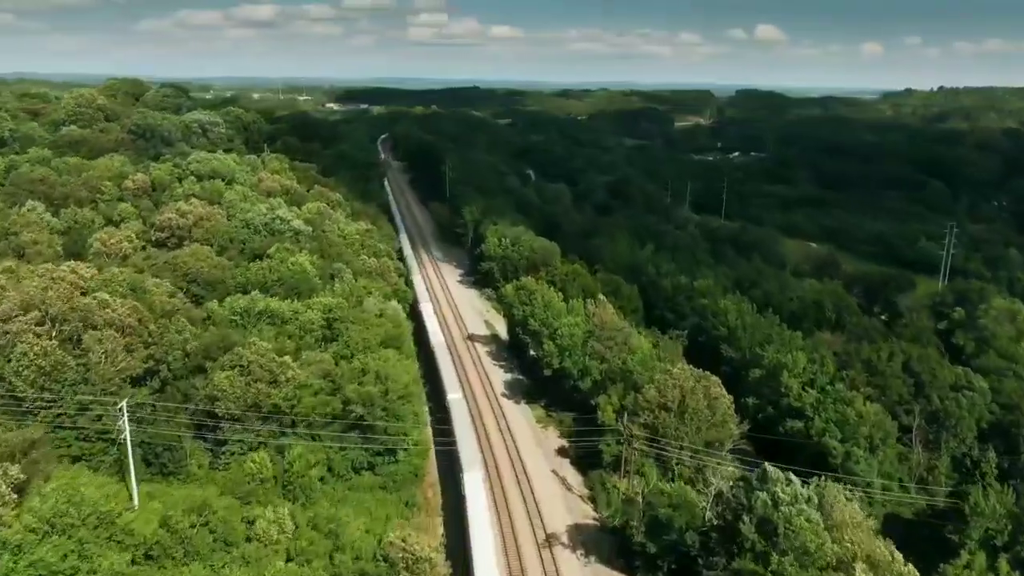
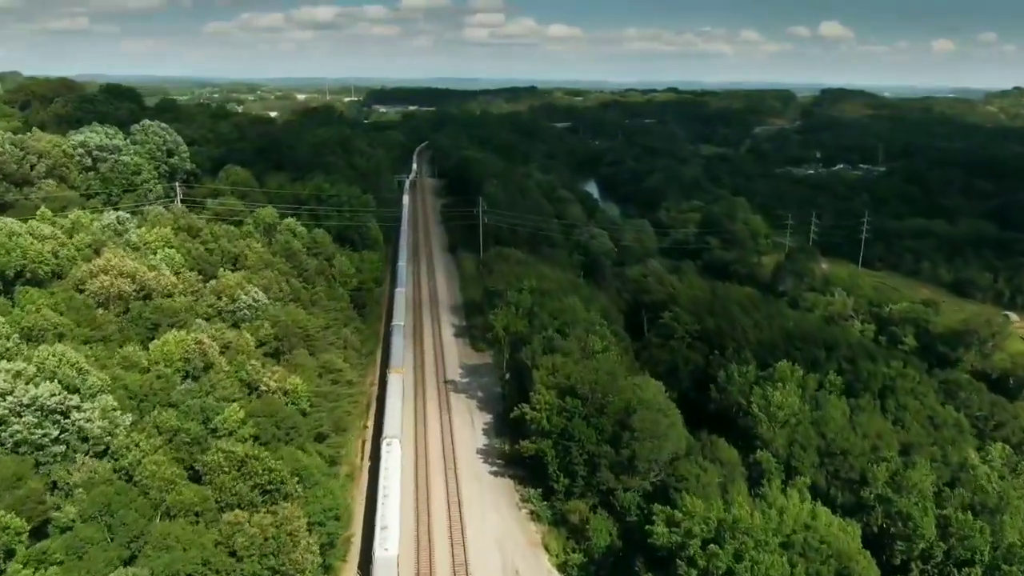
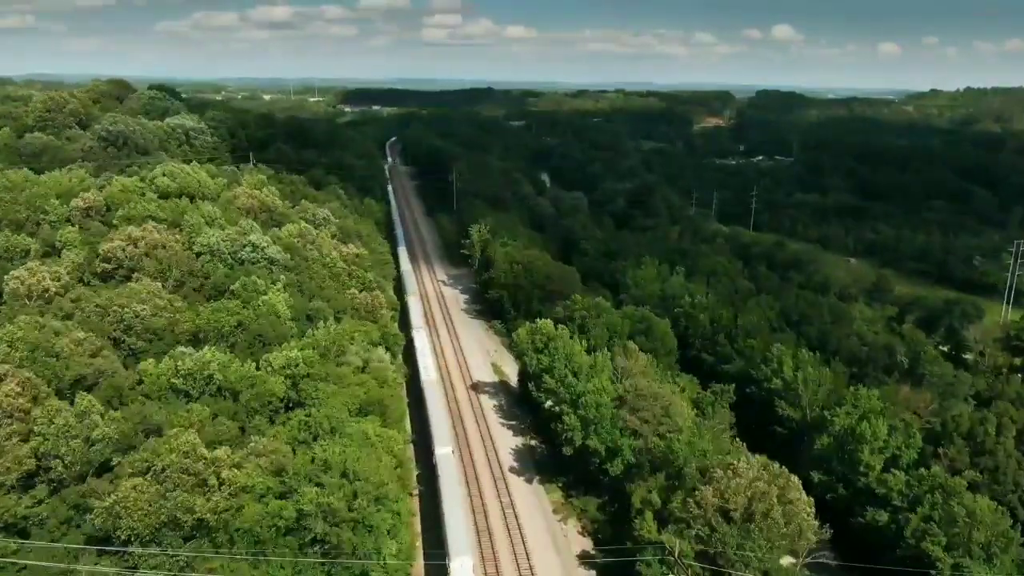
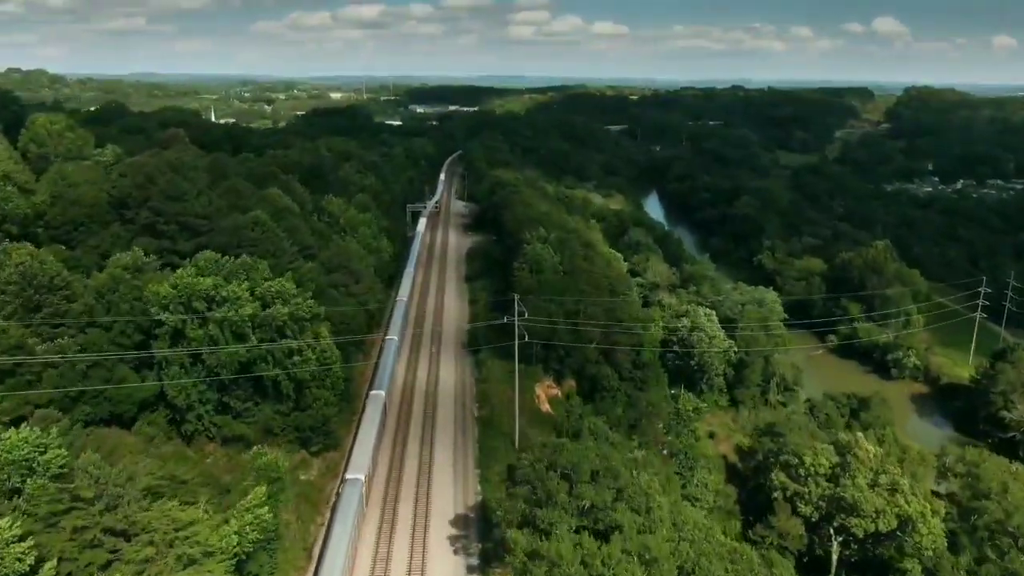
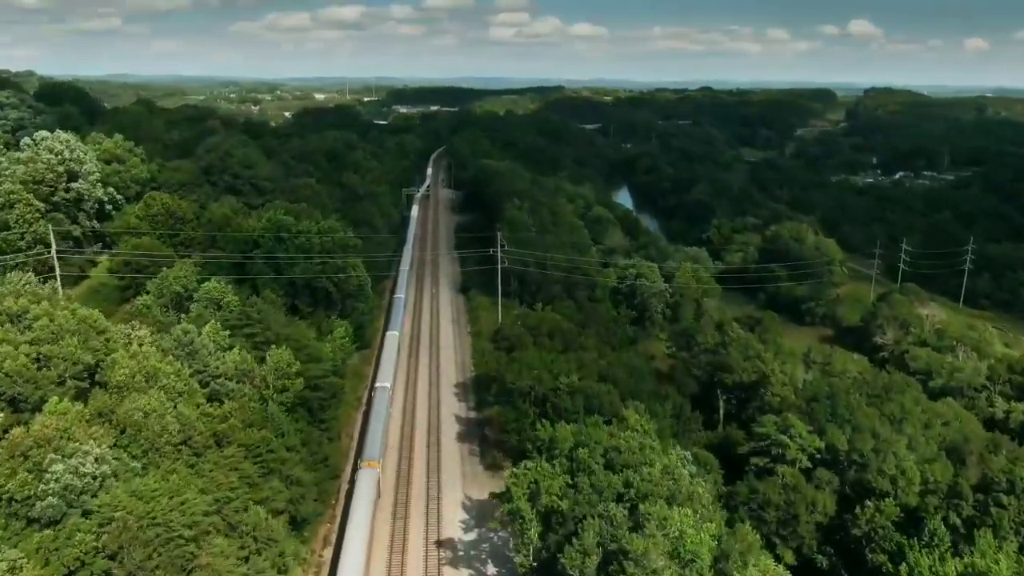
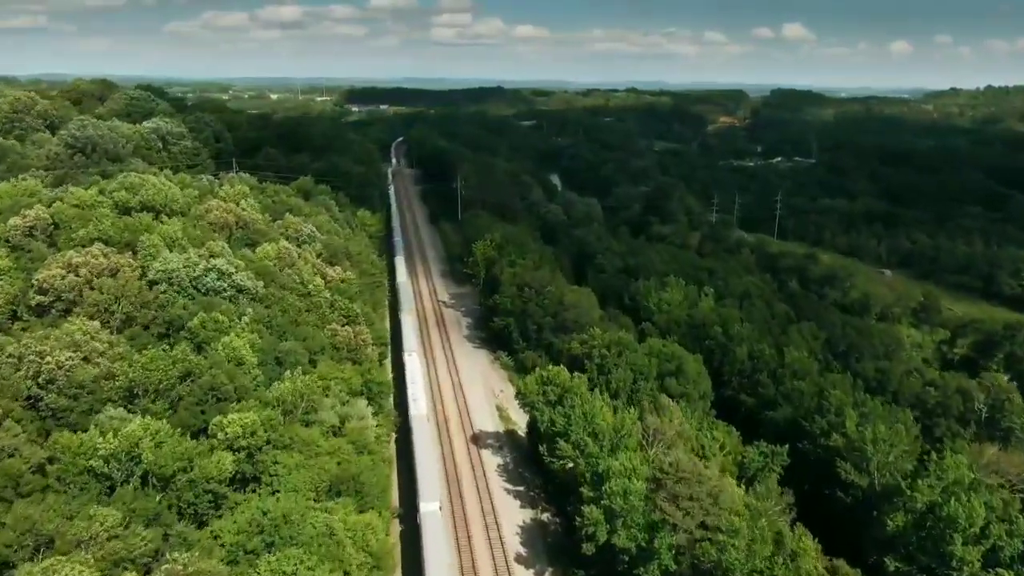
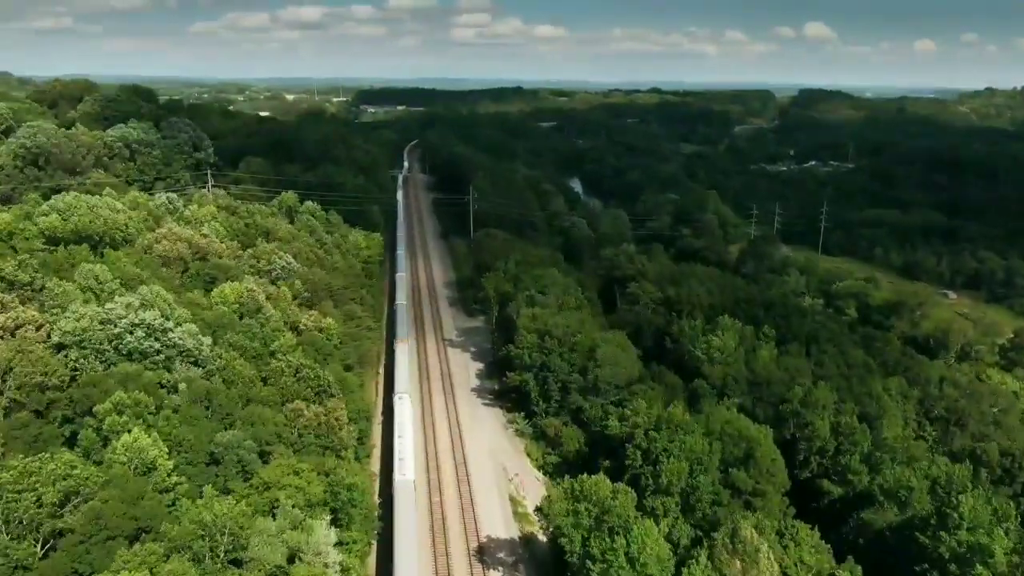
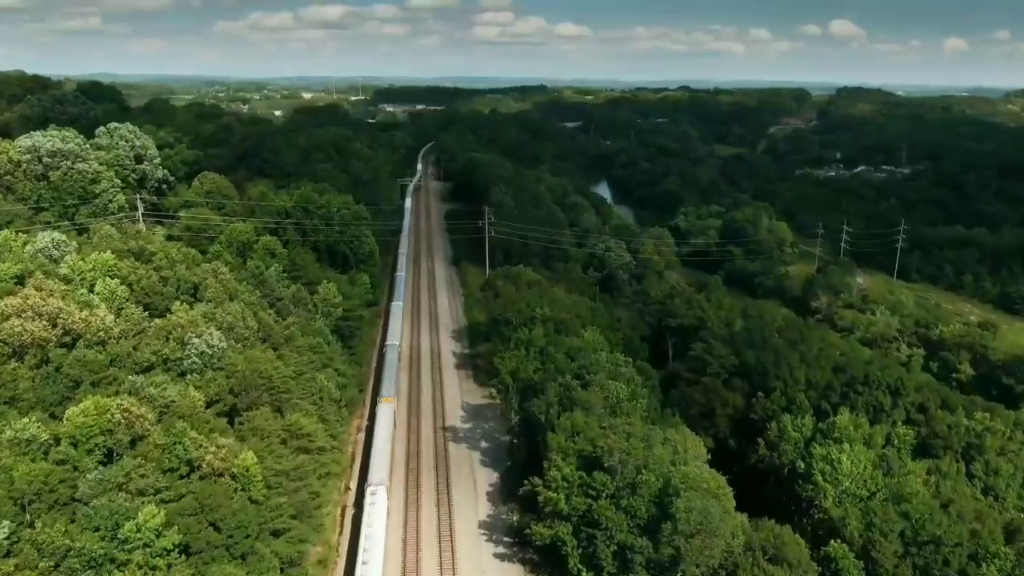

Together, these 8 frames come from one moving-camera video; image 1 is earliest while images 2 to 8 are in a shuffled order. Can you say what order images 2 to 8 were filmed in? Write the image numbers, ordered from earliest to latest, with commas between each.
3, 6, 7, 2, 8, 5, 4
